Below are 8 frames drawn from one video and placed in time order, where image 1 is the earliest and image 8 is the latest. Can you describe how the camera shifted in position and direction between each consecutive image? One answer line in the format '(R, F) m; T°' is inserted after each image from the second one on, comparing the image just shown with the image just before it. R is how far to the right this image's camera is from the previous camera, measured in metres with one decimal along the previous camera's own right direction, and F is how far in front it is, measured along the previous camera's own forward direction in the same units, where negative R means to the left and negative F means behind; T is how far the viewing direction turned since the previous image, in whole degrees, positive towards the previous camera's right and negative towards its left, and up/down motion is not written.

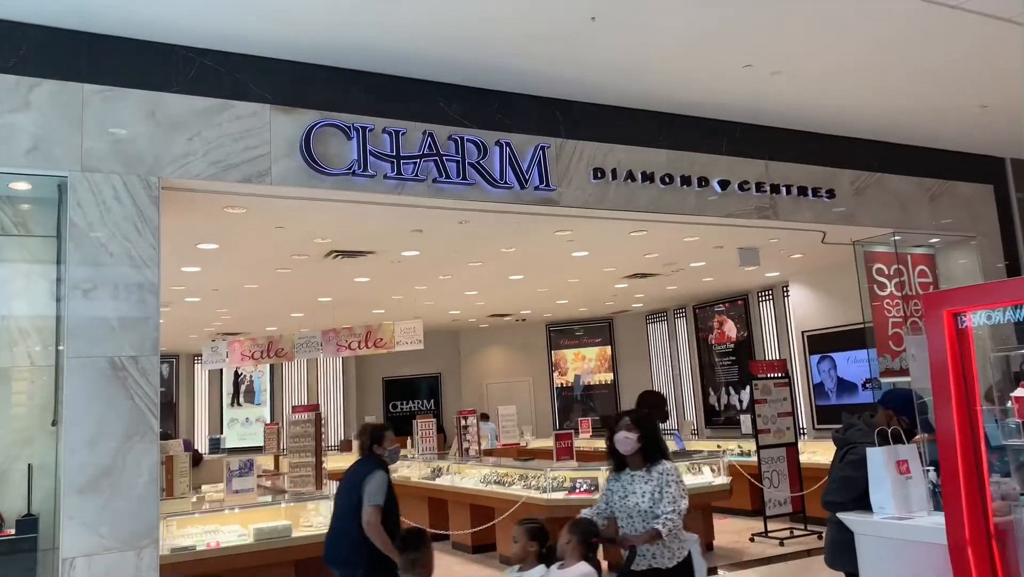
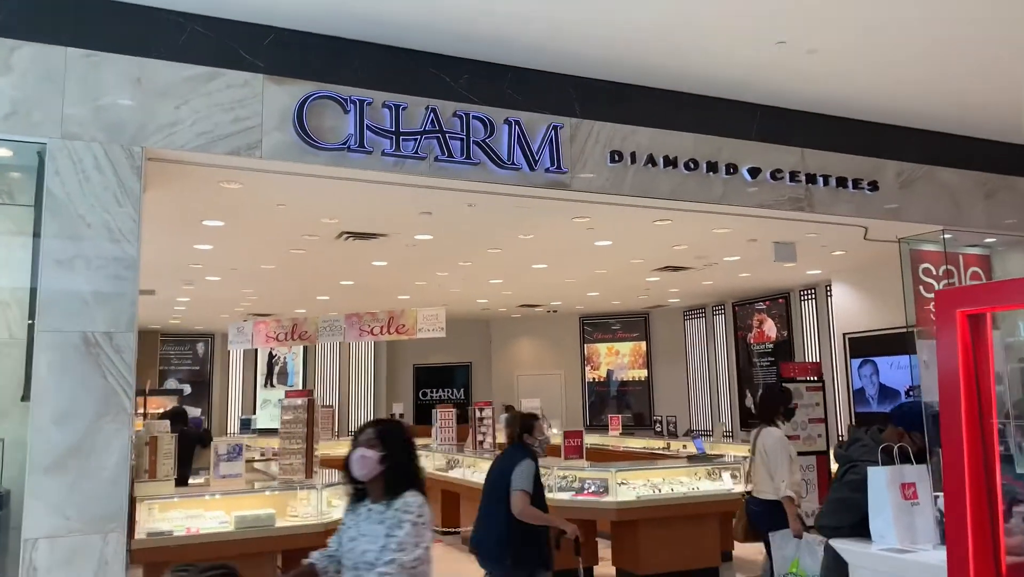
(+0.3, +0.3) m; -4°
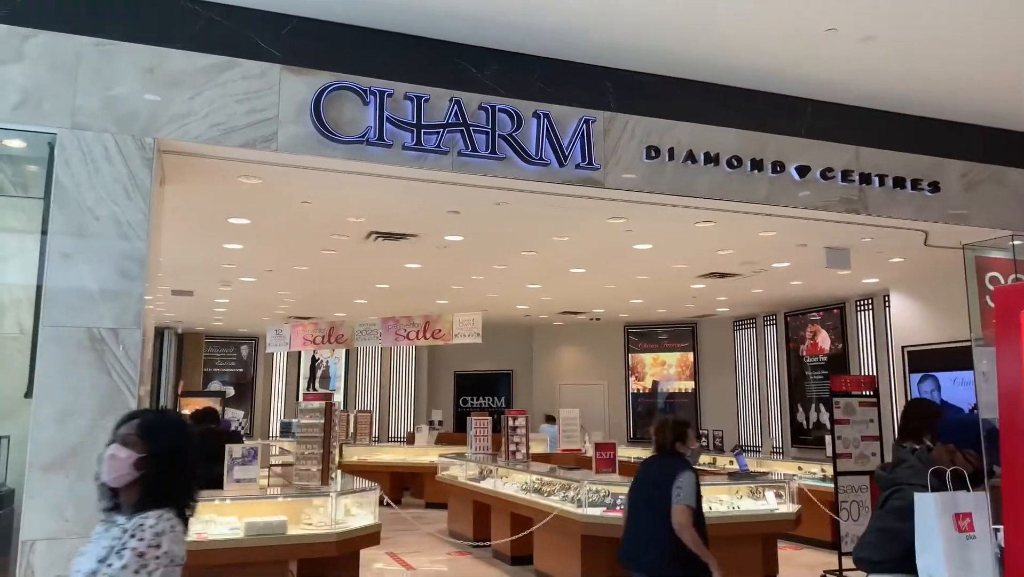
(+0.2, +0.3) m; -4°
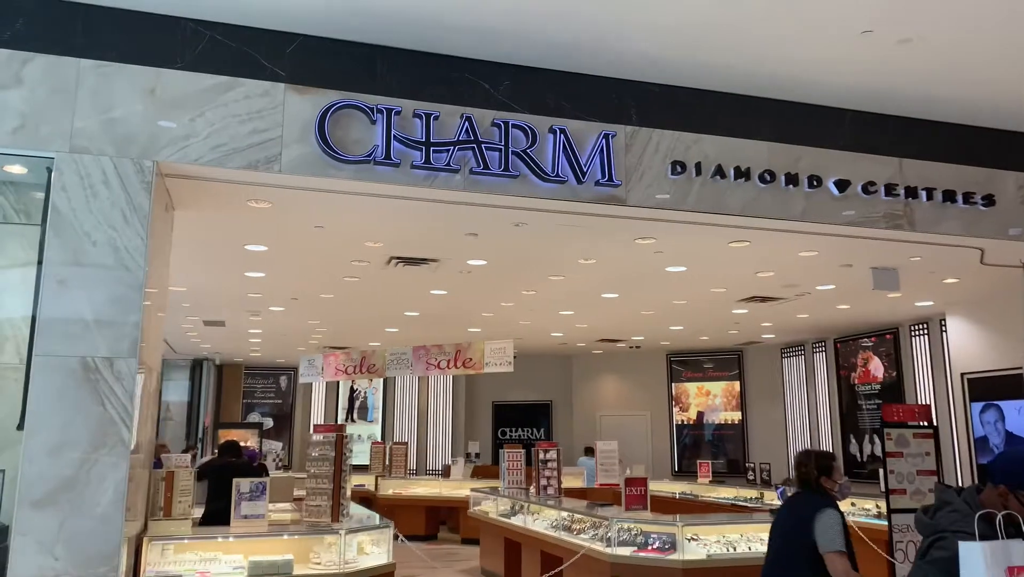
(+0.2, +0.3) m; -3°
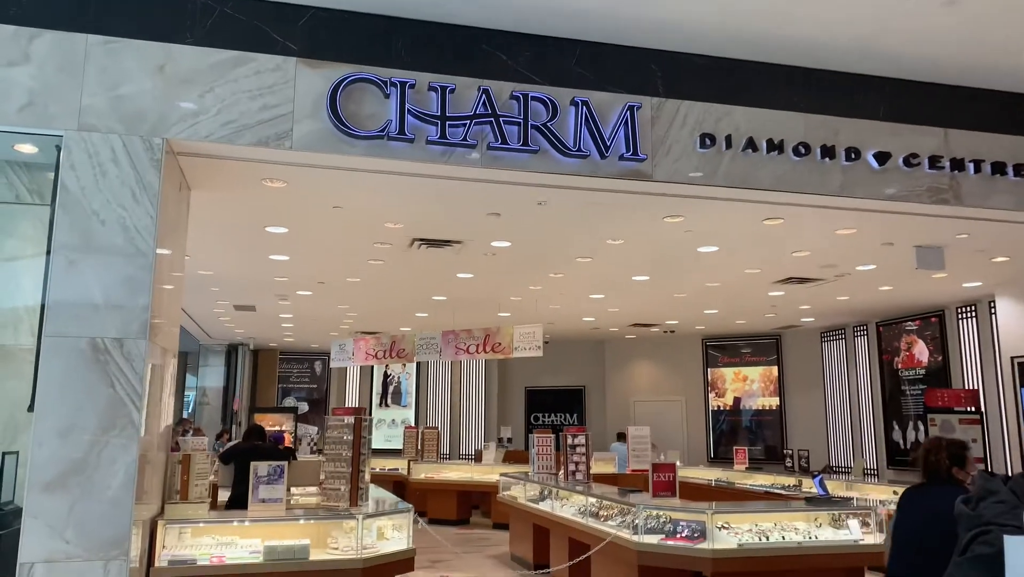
(+0.1, +0.2) m; -3°
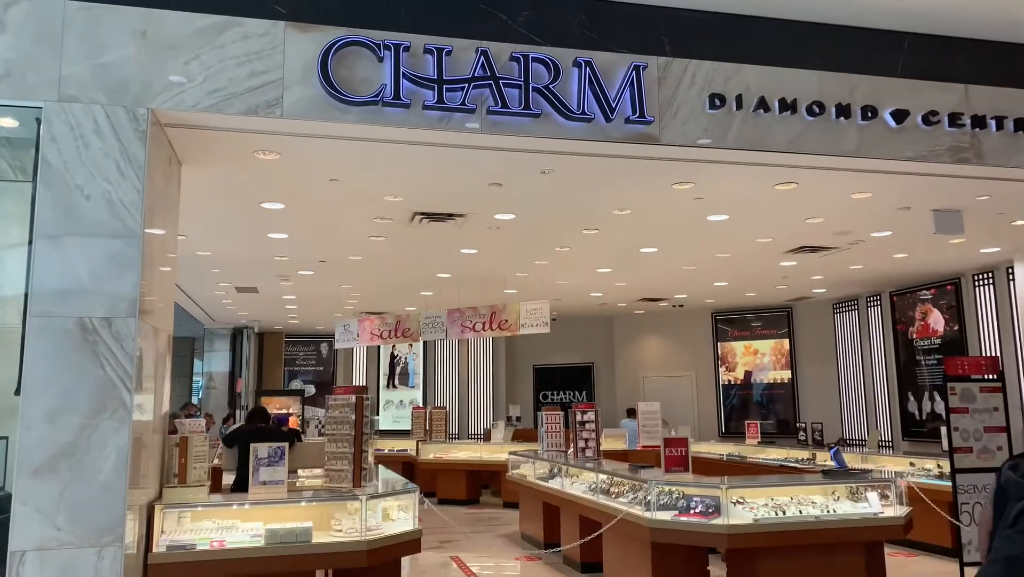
(0.0, +0.2) m; -1°
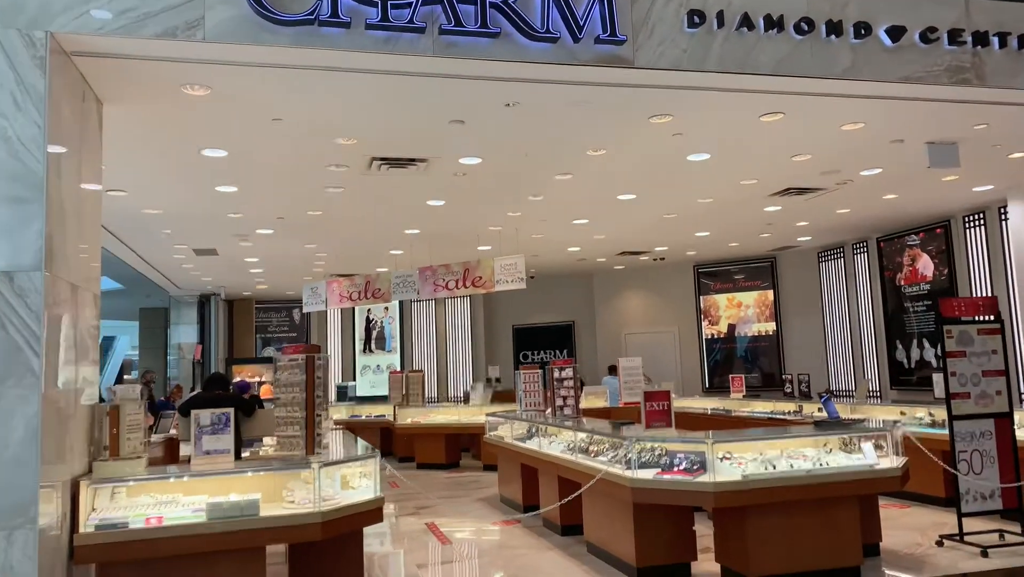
(+0.1, +0.4) m; +1°
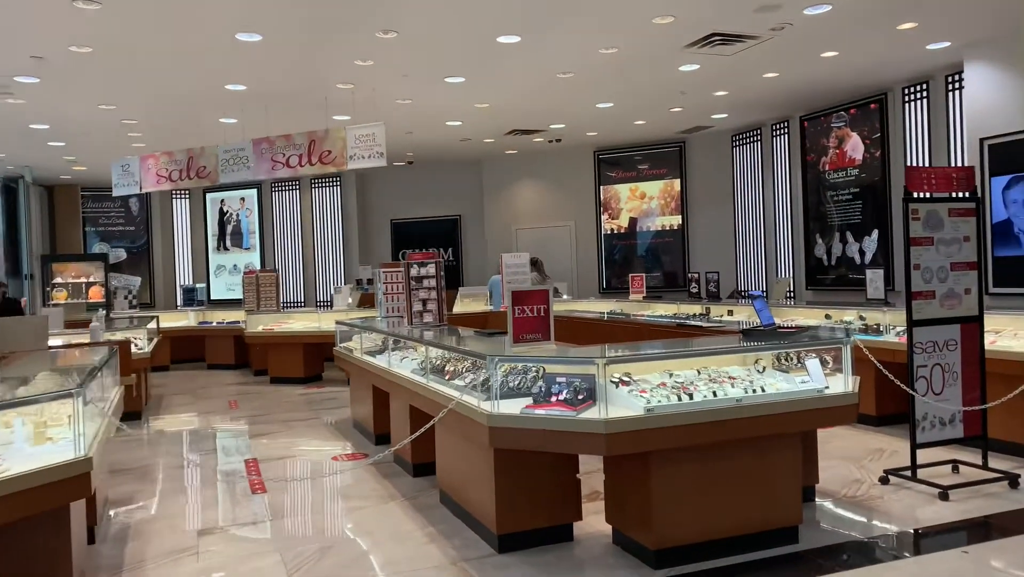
(+0.4, +1.6) m; +7°
